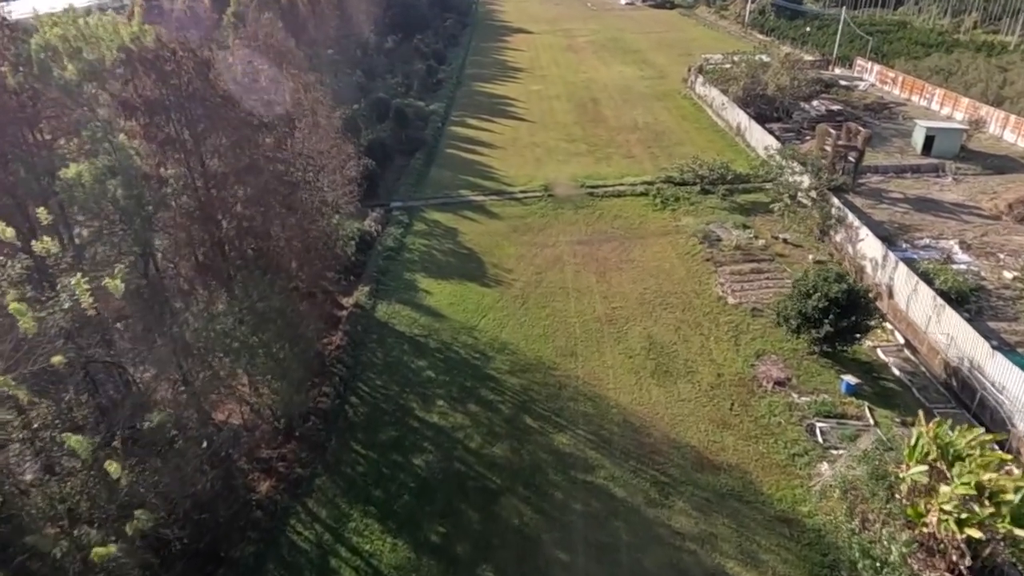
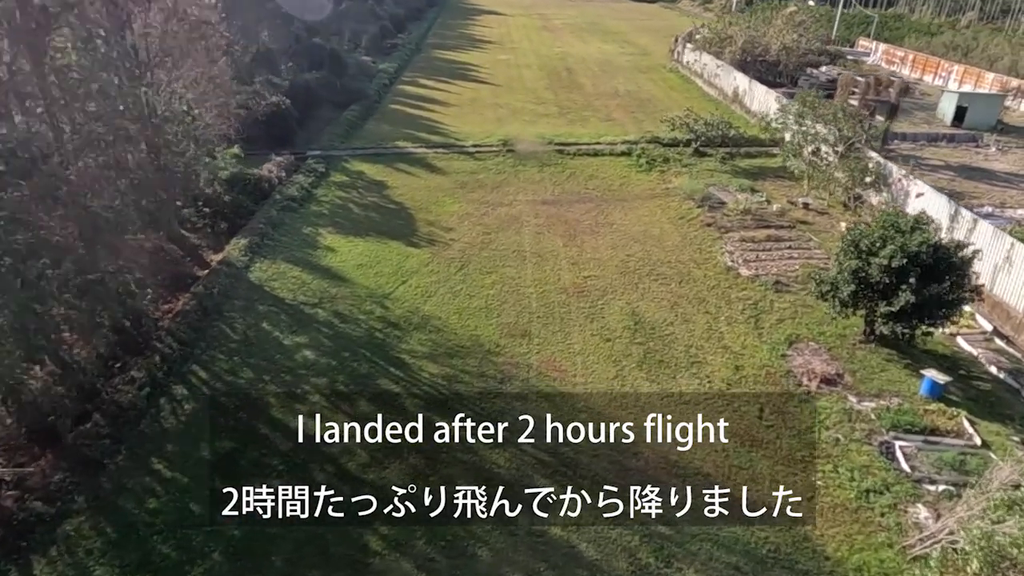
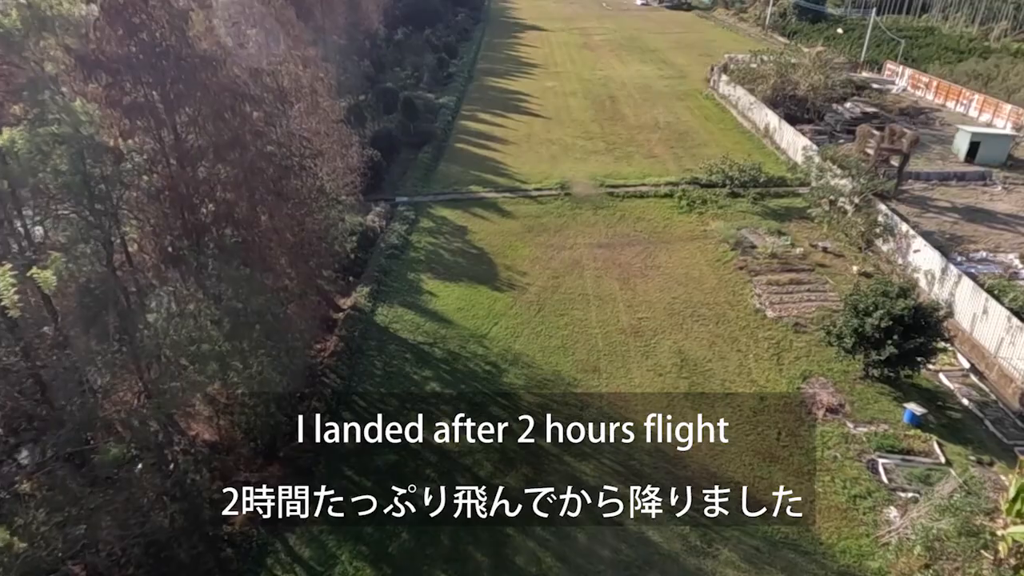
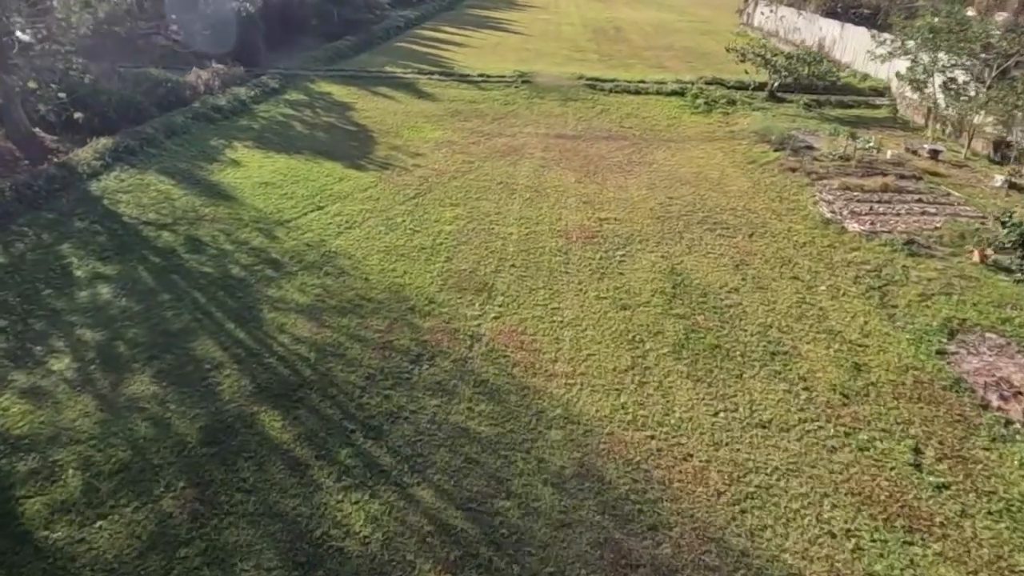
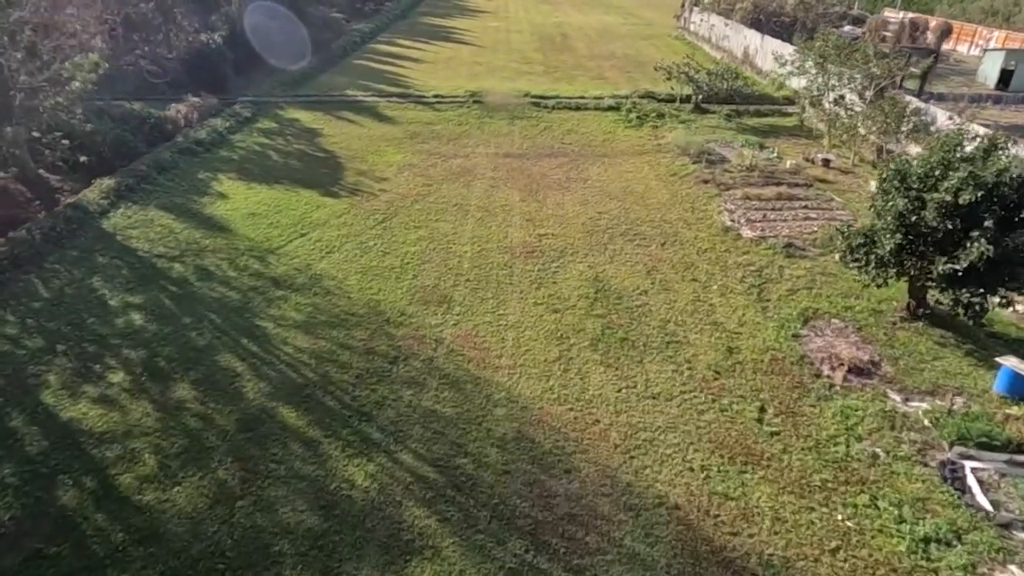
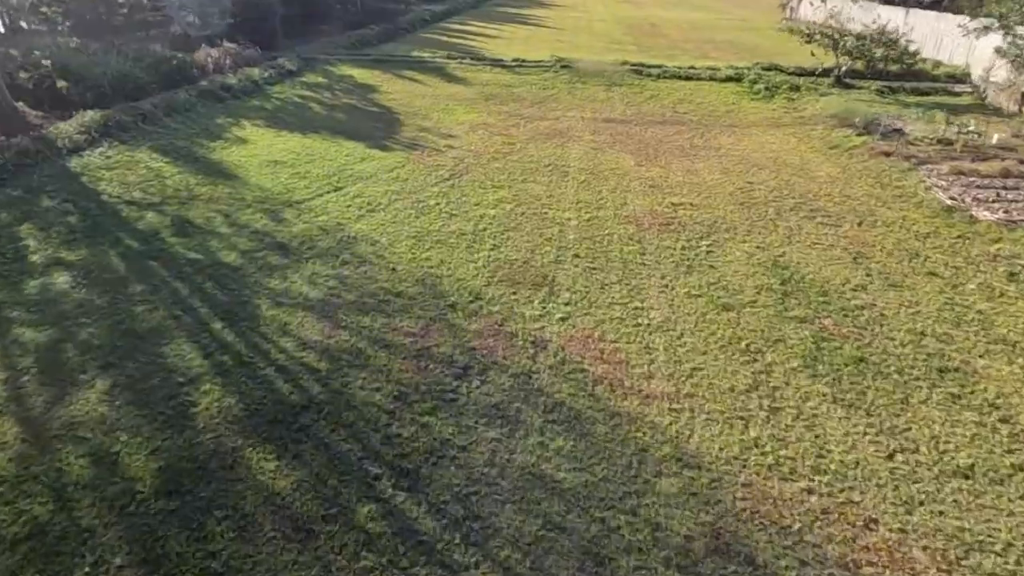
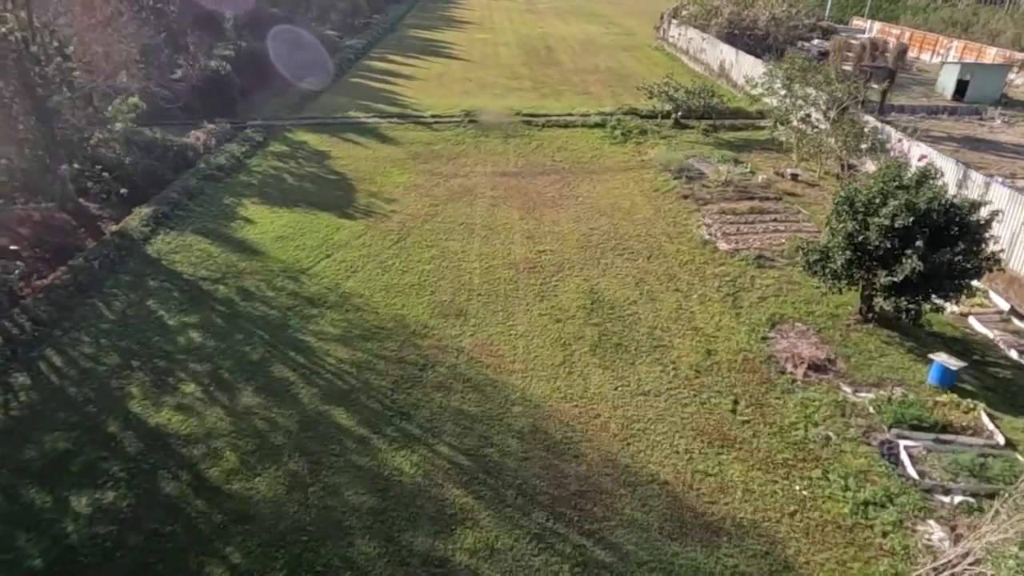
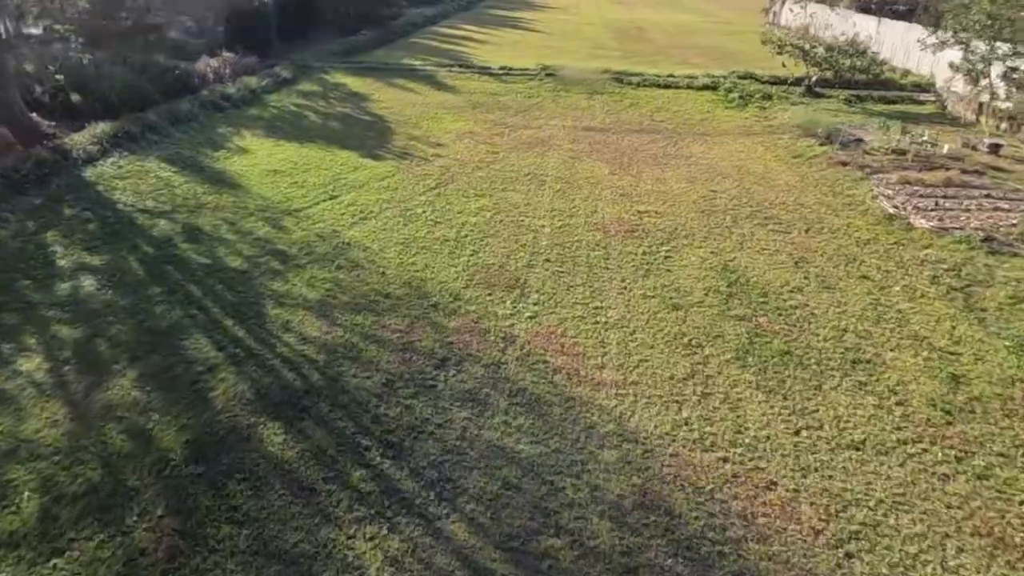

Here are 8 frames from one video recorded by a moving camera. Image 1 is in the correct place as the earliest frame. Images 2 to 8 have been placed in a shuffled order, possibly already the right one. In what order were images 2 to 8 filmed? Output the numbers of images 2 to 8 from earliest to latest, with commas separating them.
3, 2, 7, 5, 4, 8, 6
